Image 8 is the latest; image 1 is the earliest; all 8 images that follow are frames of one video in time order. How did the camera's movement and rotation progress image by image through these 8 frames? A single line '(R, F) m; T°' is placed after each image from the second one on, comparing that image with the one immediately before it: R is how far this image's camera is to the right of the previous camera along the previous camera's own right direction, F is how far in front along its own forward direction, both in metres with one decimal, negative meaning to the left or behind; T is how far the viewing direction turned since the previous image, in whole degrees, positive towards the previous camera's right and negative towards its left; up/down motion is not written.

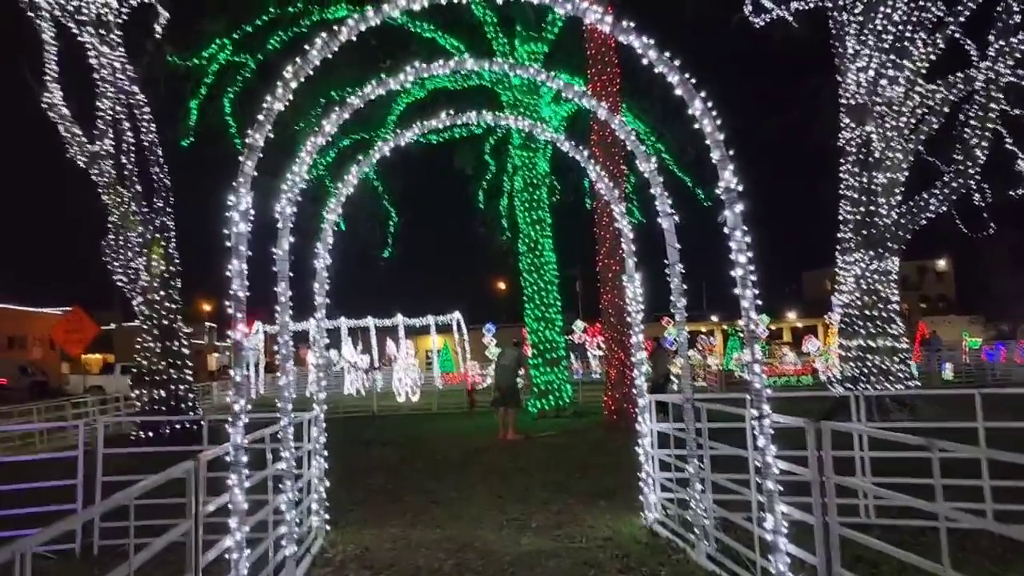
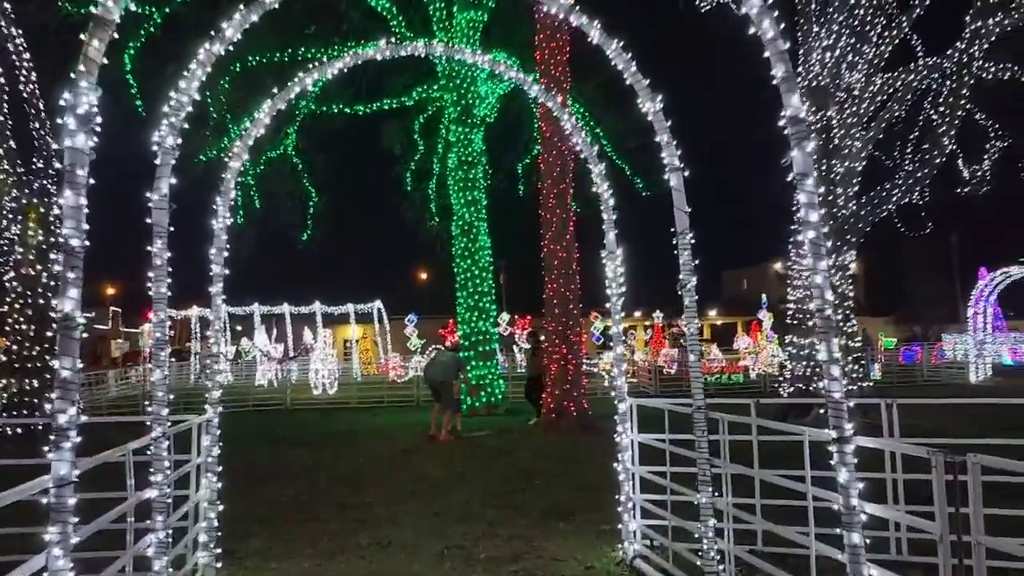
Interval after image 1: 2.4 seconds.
(-0.2, +1.5) m; +5°
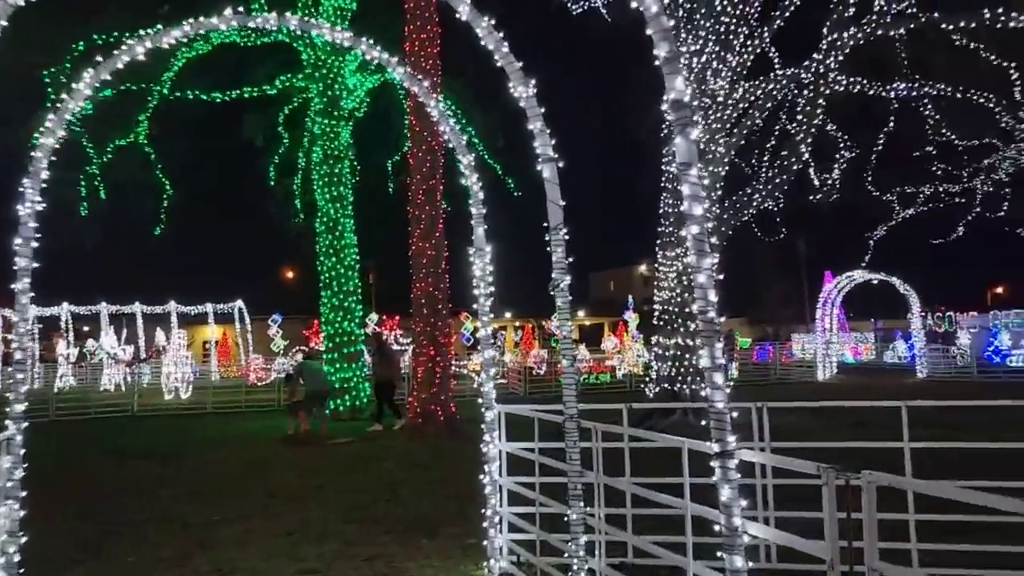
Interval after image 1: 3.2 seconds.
(+0.1, +0.4) m; +9°
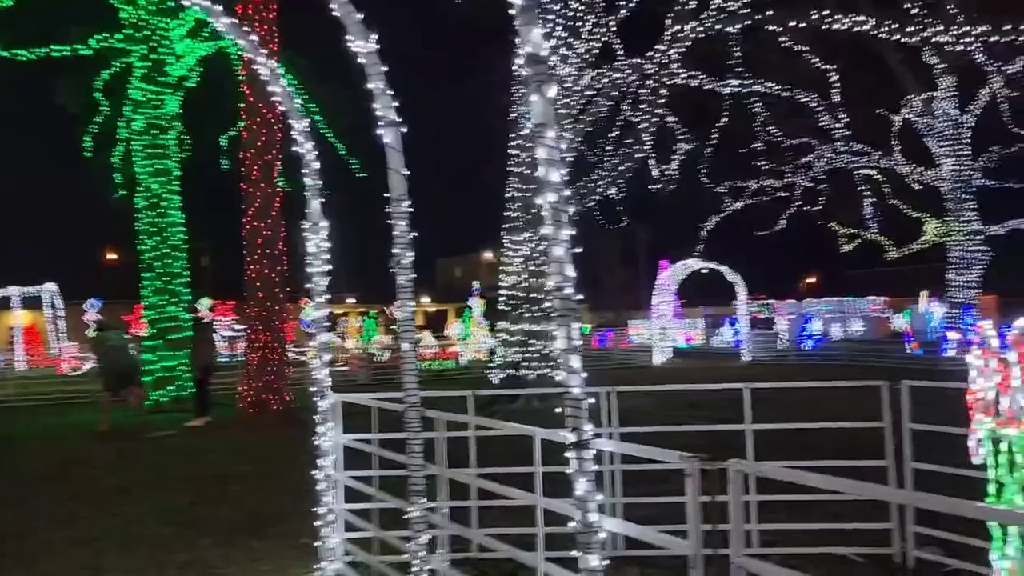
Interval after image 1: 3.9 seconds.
(0.0, +0.4) m; +11°
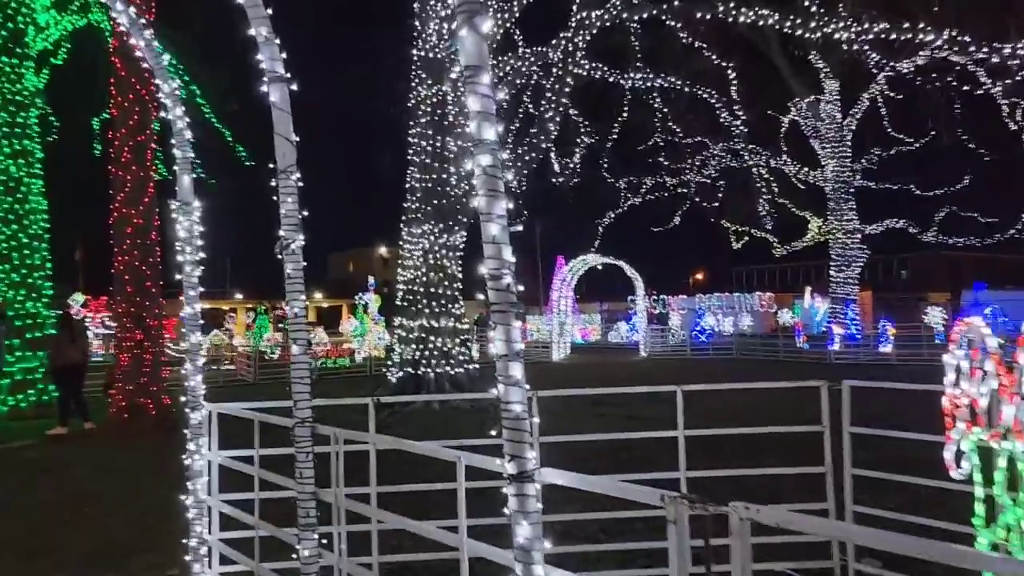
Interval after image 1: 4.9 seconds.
(-0.1, +0.6) m; +7°
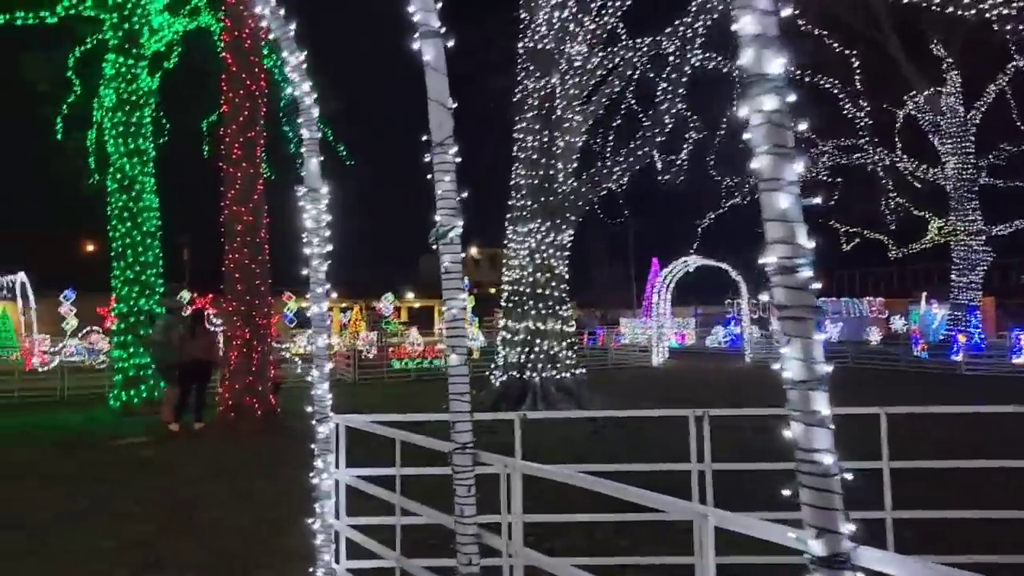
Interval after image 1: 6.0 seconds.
(-0.4, +0.6) m; -6°
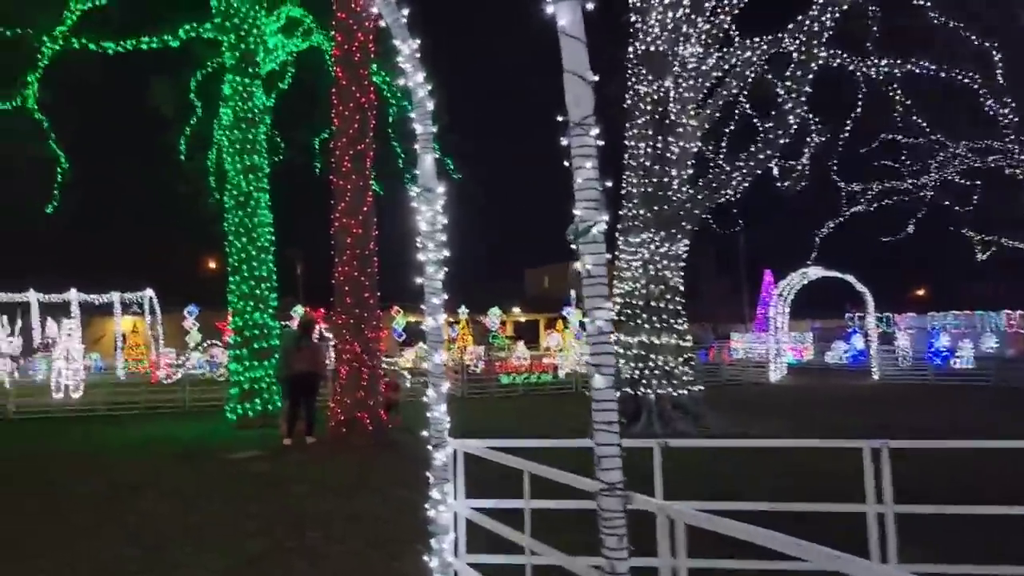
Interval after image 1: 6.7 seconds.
(-0.1, +0.5) m; -7°
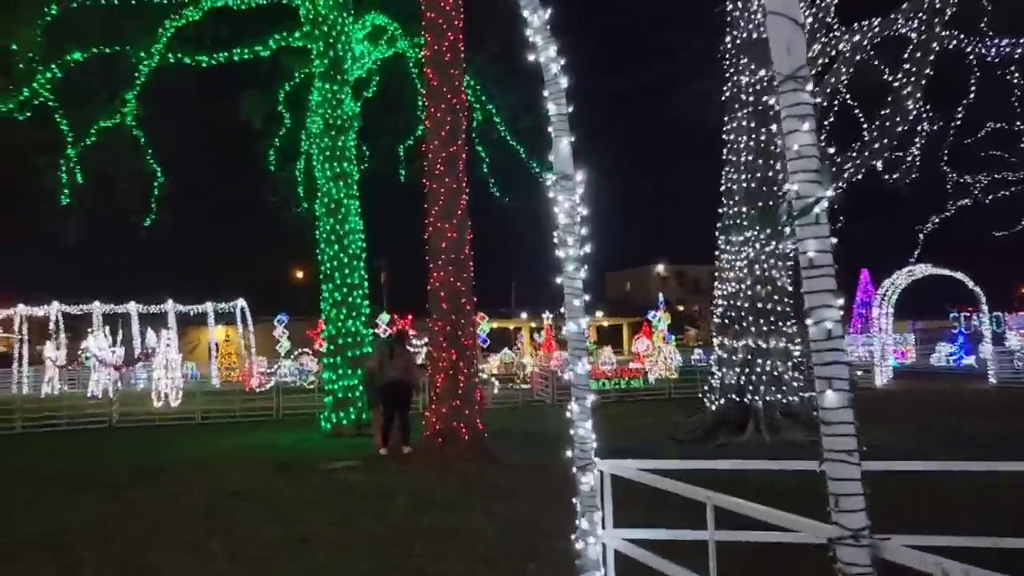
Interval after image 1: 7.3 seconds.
(-0.3, +0.4) m; -5°
